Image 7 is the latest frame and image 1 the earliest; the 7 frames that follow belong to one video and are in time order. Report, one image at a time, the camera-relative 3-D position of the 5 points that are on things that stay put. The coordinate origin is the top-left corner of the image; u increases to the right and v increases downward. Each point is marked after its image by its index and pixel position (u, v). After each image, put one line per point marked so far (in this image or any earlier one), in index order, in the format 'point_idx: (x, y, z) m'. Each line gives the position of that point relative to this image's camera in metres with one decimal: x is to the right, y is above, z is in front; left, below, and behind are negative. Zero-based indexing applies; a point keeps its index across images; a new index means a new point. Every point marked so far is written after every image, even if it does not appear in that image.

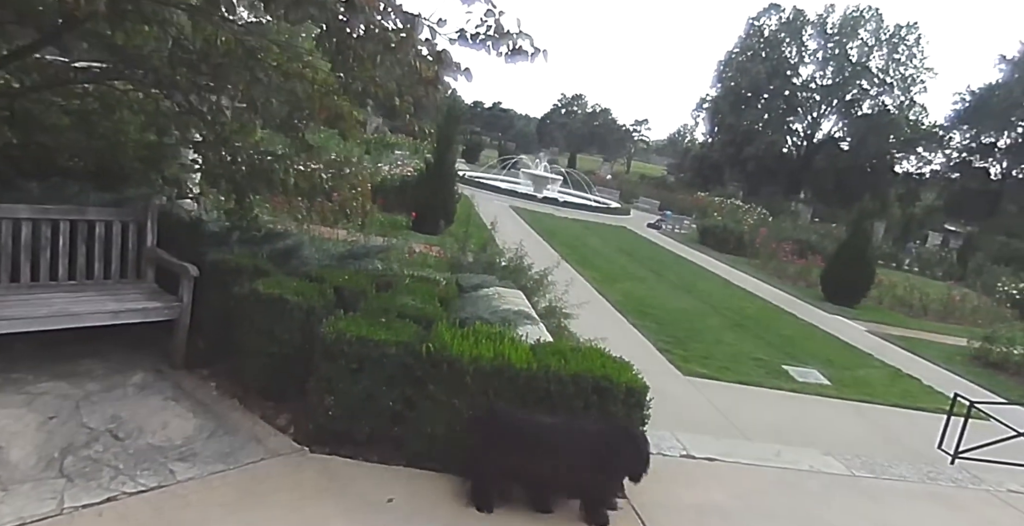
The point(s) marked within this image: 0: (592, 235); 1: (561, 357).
0: (+2.0, +0.7, +19.4) m
1: (+0.2, -0.4, +3.0) m
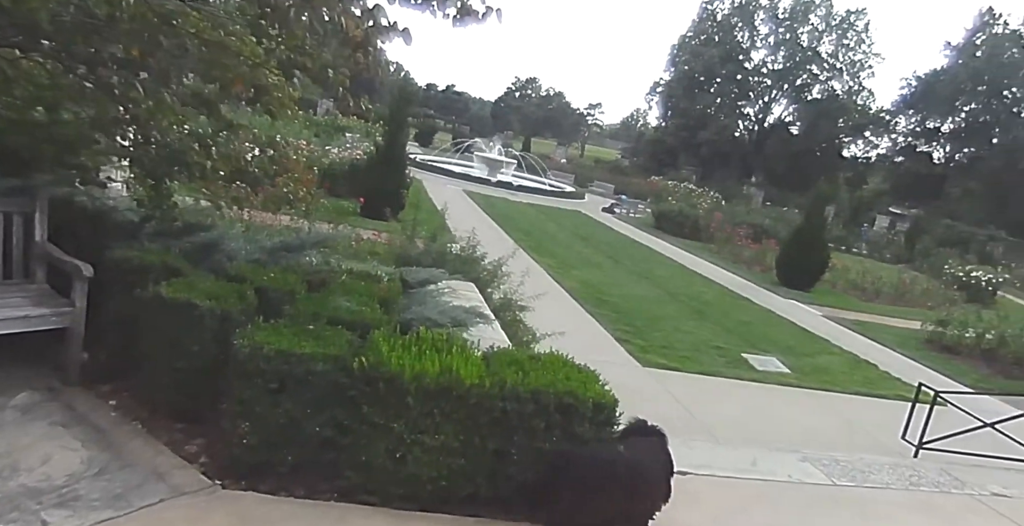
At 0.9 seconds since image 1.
0: (+0.9, +1.1, +19.1) m
1: (0.0, -0.4, +2.6) m
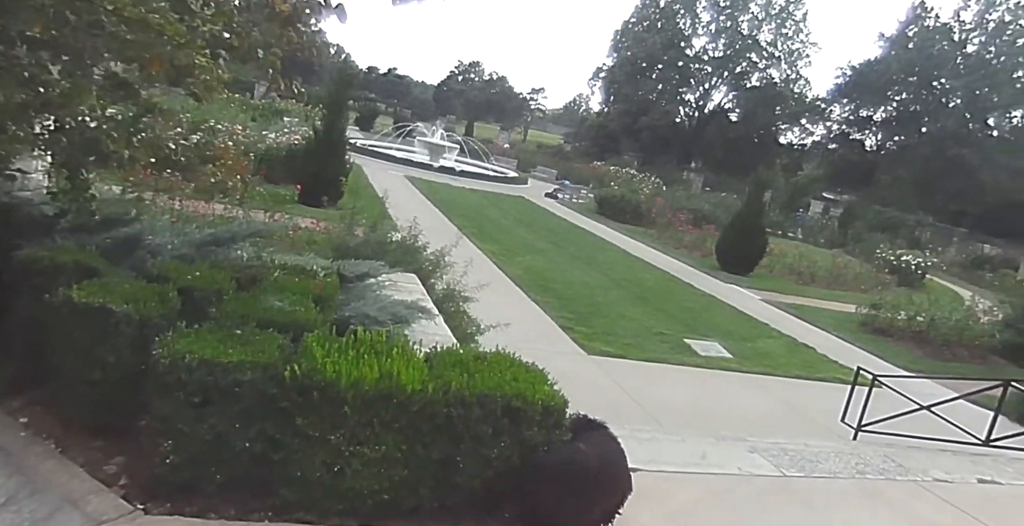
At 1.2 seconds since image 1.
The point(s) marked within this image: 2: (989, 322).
0: (-0.6, +1.4, +18.9) m
1: (-0.2, -0.4, +2.5) m
2: (+7.3, -0.9, +11.5) m
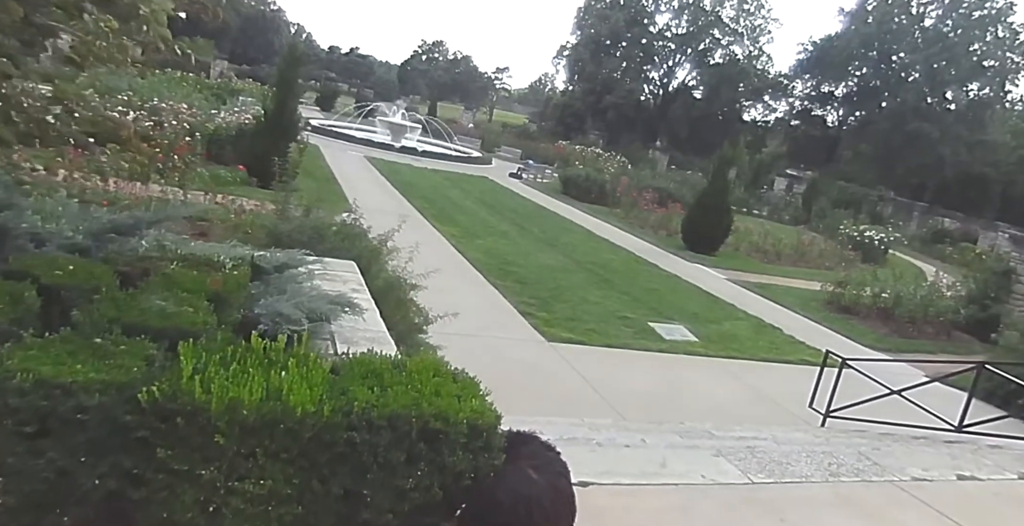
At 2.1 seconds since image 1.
0: (-1.5, +1.9, +18.4) m
1: (-0.4, -0.3, +2.1) m
2: (+6.7, -0.5, +11.4) m
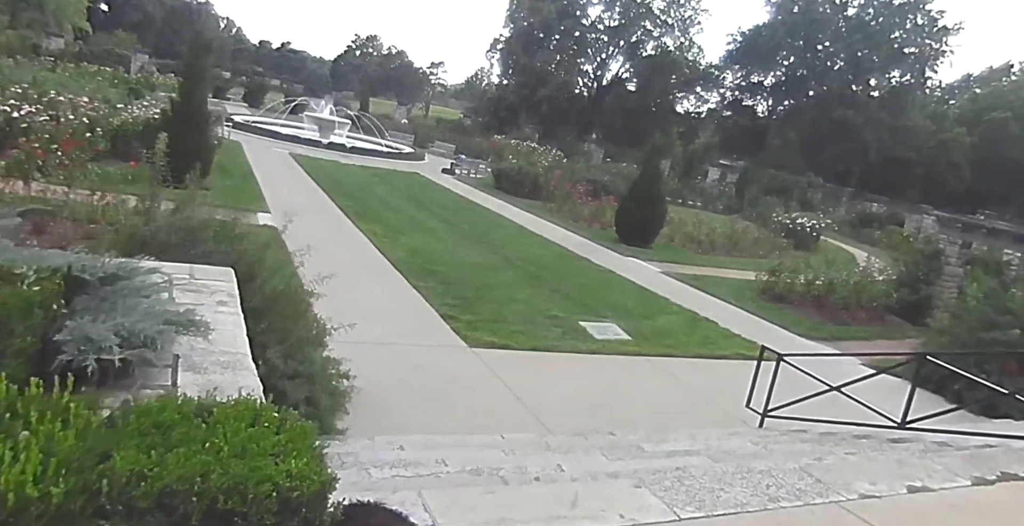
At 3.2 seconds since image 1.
0: (-3.2, +1.9, +17.7) m
1: (-0.7, -0.4, +1.5) m
2: (+5.7, -0.3, +11.4) m
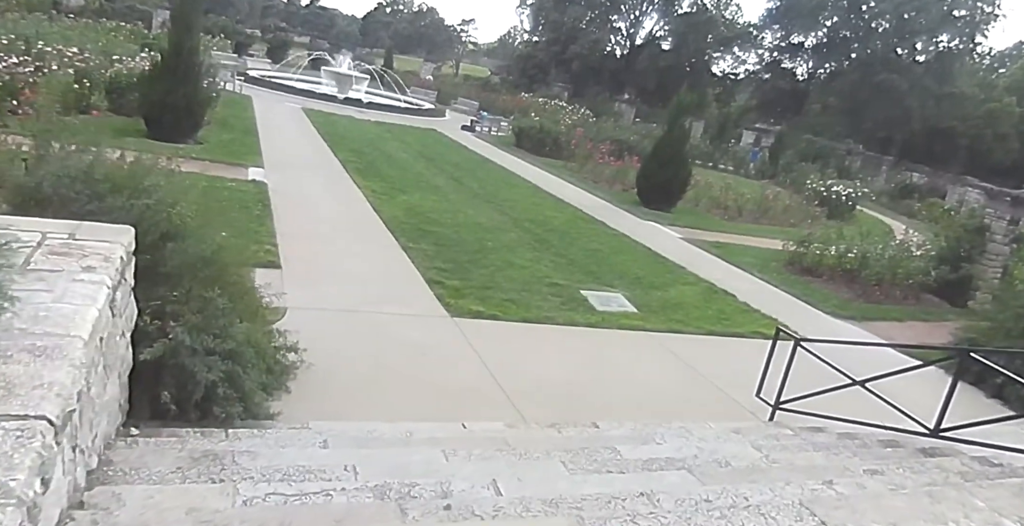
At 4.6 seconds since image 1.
0: (-2.8, +2.8, +17.0) m
1: (-1.1, -0.3, +0.9) m
2: (+5.7, +0.1, +10.4) m
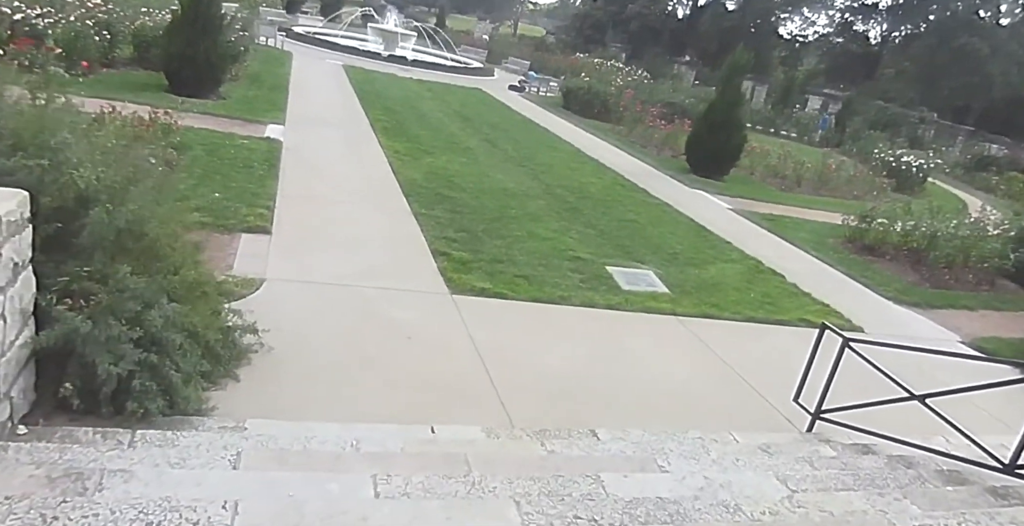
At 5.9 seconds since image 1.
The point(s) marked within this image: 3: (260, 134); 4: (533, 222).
0: (-1.9, +3.6, +16.3) m
1: (-1.4, -0.3, +0.3) m
2: (+6.1, +0.3, +9.3) m
3: (-3.2, +1.6, +9.3) m
4: (+0.2, +0.4, +8.1) m
